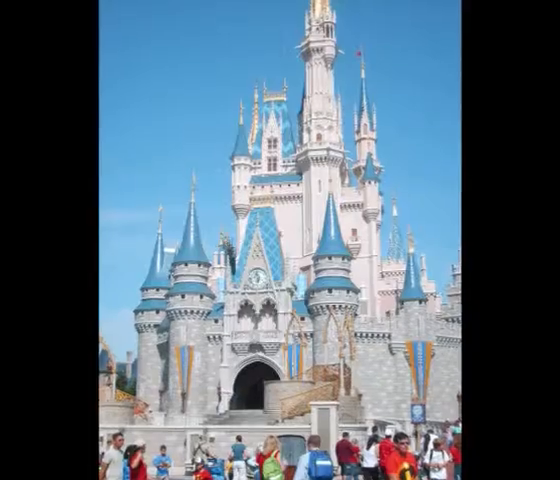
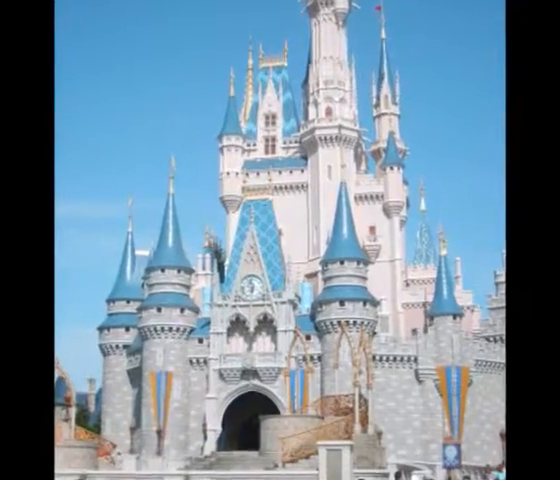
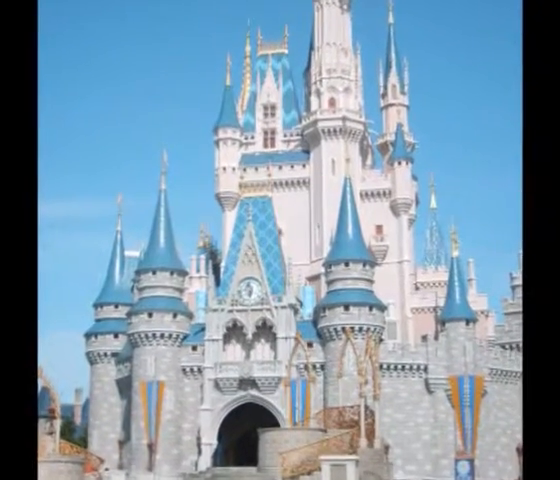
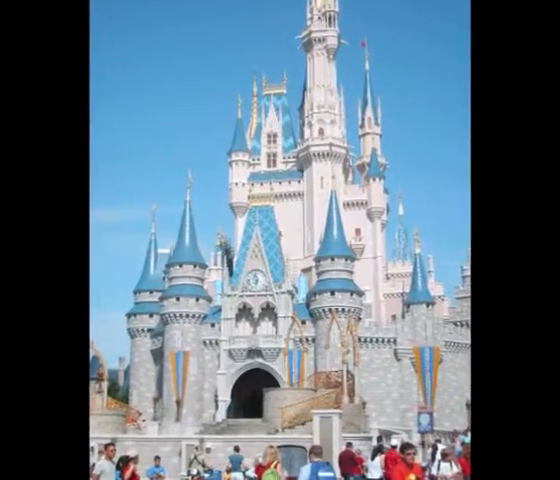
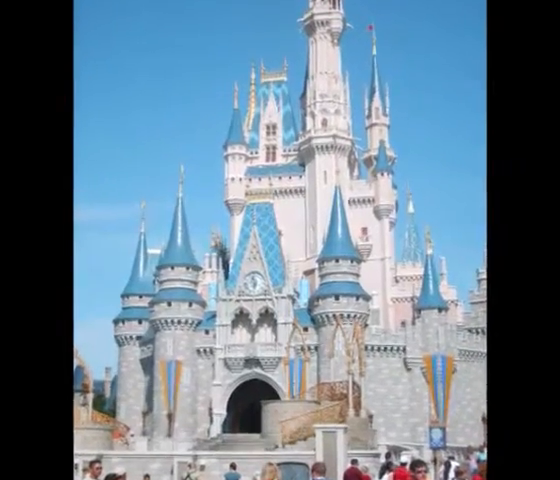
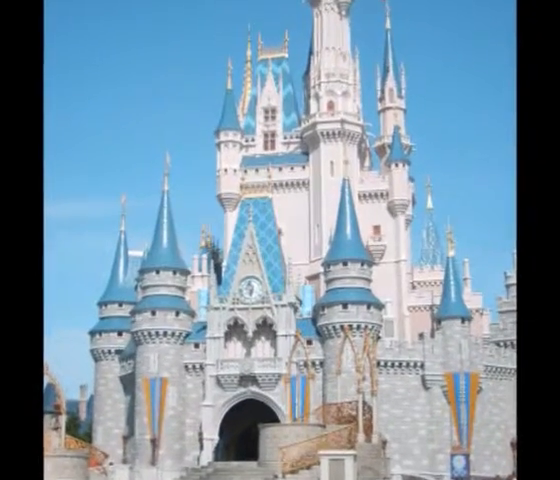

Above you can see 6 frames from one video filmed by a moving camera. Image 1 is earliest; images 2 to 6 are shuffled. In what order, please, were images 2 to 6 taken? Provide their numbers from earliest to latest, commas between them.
4, 5, 2, 6, 3
